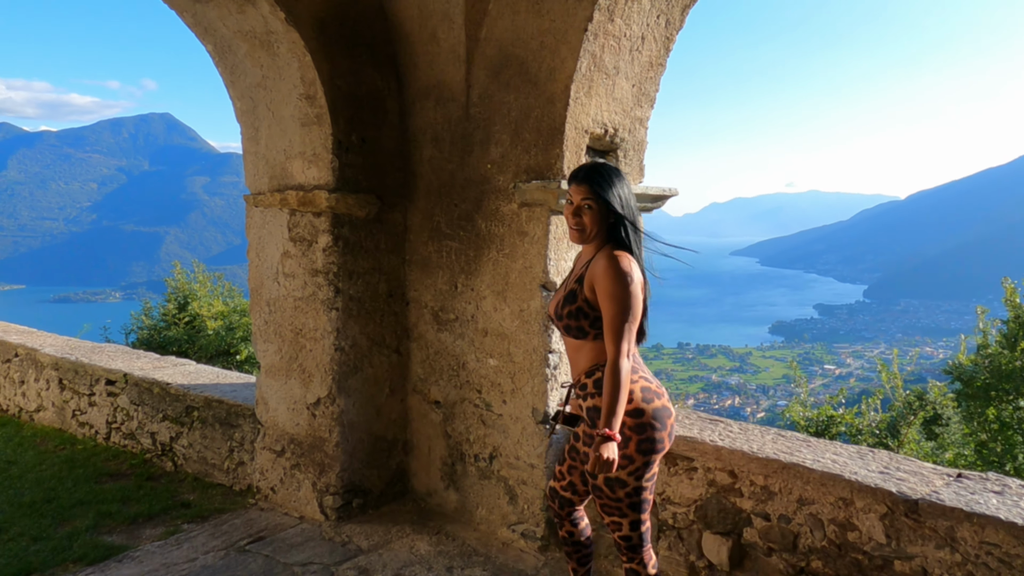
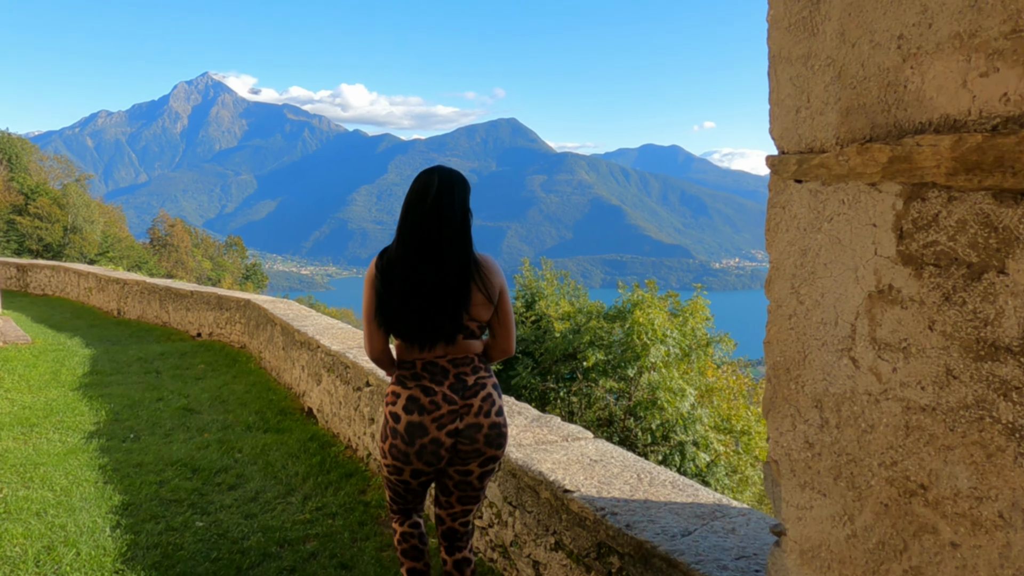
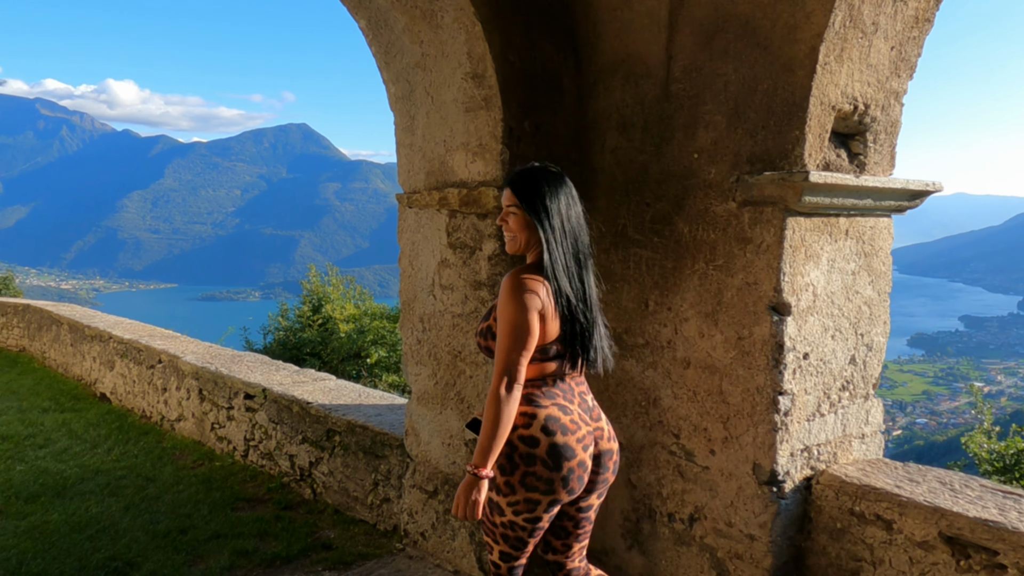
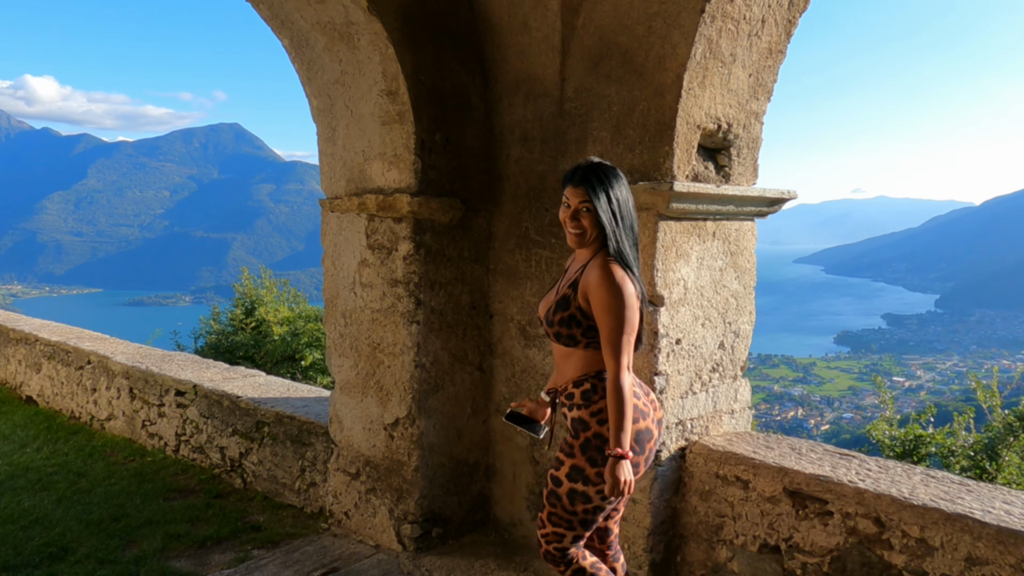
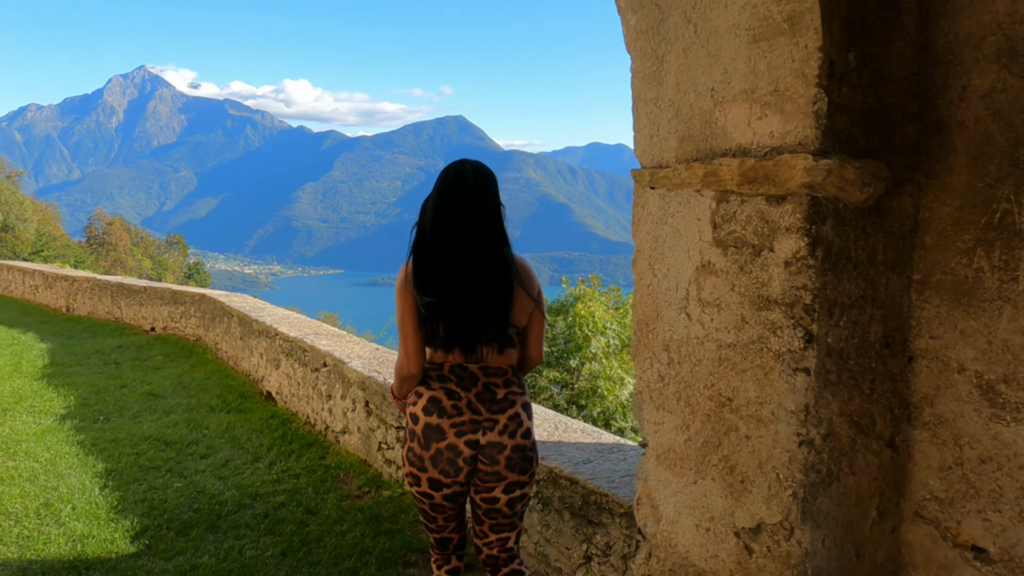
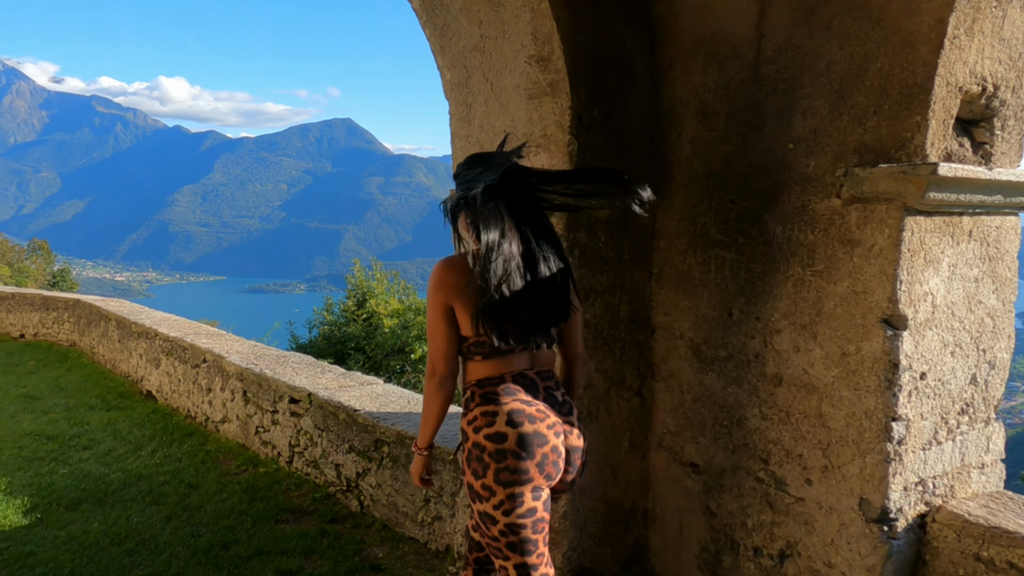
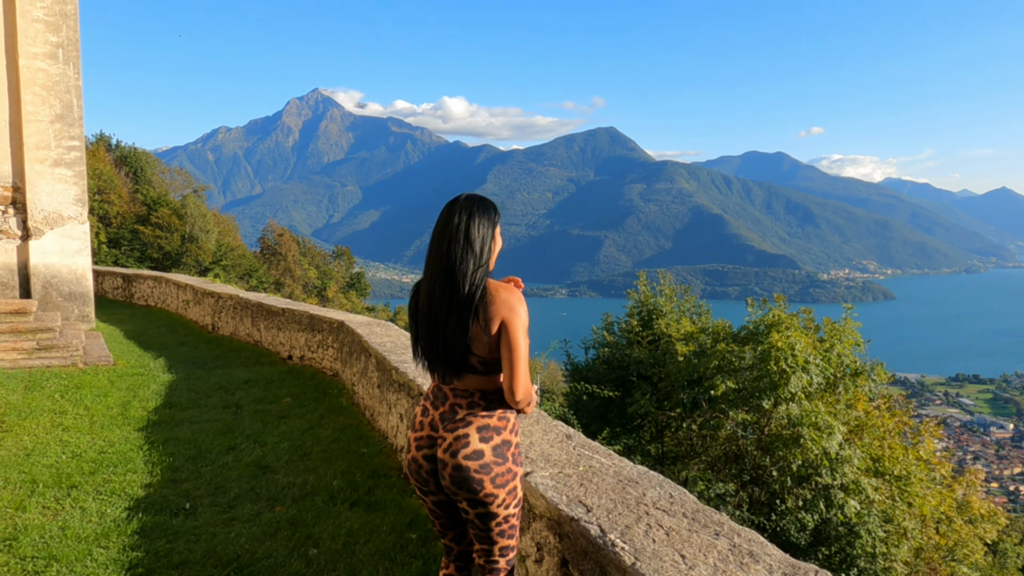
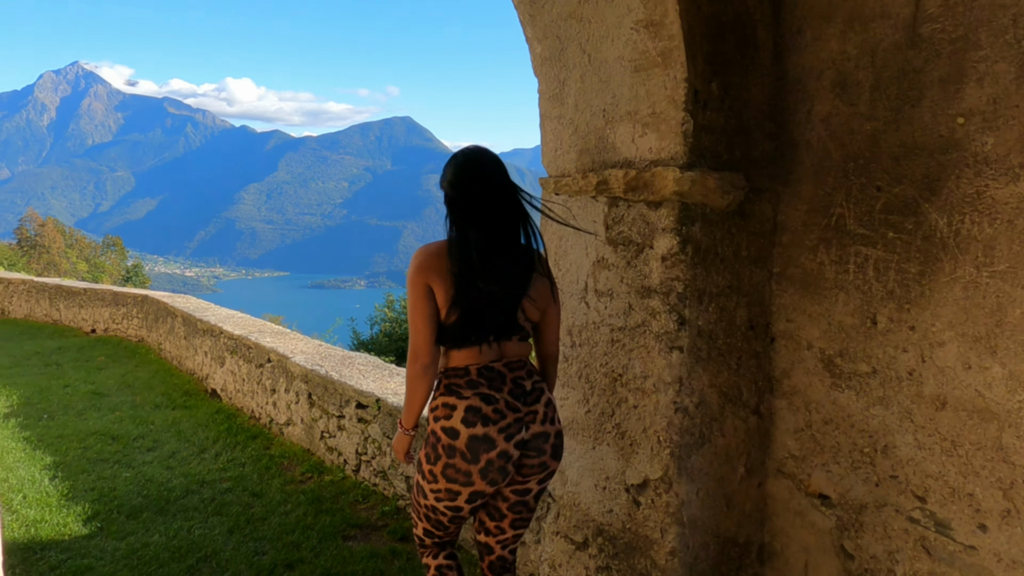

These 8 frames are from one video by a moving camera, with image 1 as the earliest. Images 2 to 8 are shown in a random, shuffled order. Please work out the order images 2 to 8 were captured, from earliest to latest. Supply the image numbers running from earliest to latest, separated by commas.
4, 3, 6, 8, 5, 2, 7
